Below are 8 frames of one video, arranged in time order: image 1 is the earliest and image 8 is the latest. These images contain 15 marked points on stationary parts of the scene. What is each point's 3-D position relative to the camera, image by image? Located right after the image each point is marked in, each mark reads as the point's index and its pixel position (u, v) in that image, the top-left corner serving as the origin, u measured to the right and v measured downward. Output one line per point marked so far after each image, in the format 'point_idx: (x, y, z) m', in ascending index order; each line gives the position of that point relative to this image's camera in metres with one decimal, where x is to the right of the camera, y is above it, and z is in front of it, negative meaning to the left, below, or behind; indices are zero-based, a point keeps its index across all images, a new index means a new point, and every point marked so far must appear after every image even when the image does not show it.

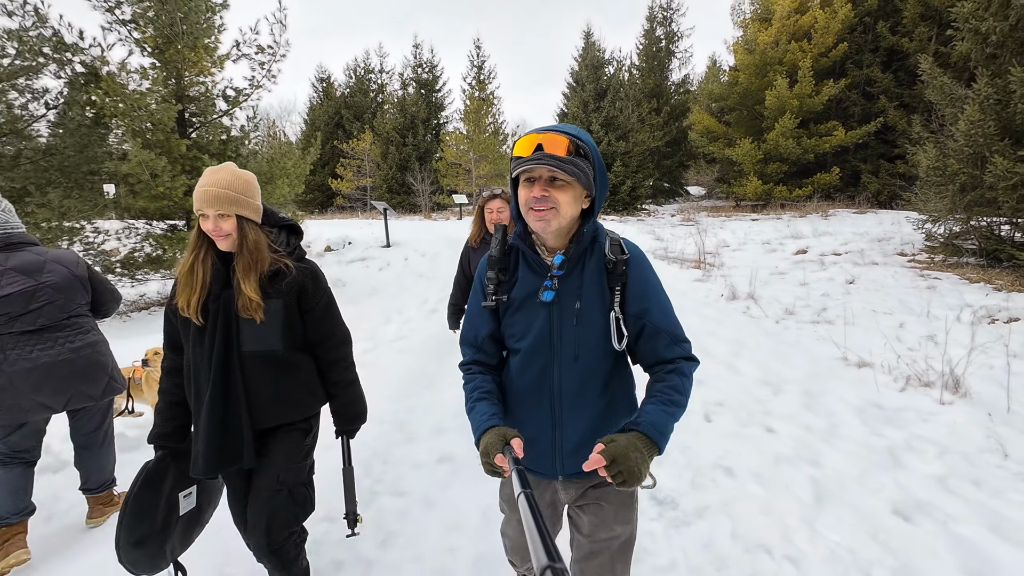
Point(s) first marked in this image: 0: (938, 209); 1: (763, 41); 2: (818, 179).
0: (+7.8, +1.4, +8.9) m
1: (+9.7, +9.6, +18.7) m
2: (+11.9, +4.1, +18.9) m
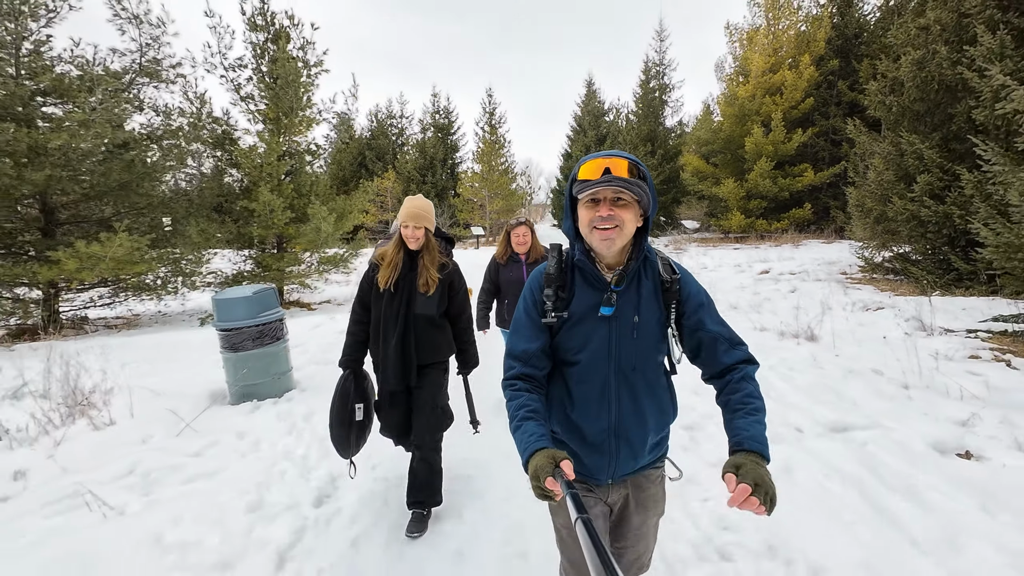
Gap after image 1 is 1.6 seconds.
0: (+8.2, +1.2, +11.4) m
1: (+10.3, +8.6, +21.7) m
2: (+12.4, +3.2, +21.5) m
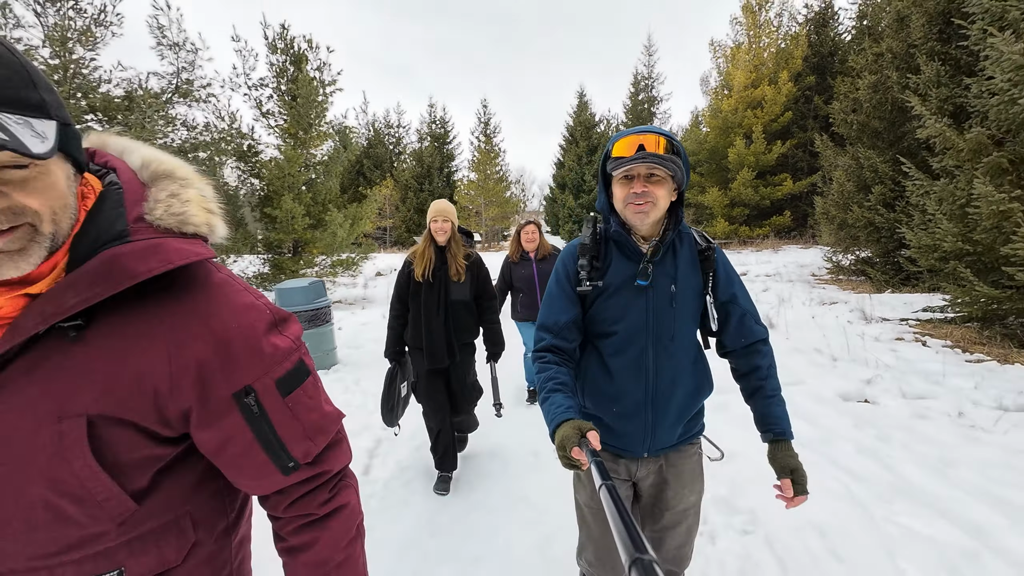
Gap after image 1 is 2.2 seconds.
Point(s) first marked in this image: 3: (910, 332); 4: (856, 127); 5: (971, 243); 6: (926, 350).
0: (+8.2, +1.2, +12.6) m
1: (+10.1, +8.5, +23.0) m
2: (+12.2, +3.1, +22.8) m
3: (+5.4, -0.6, +6.6) m
4: (+8.6, +4.1, +12.3) m
5: (+5.7, +0.6, +6.1) m
6: (+4.9, -0.7, +5.7) m
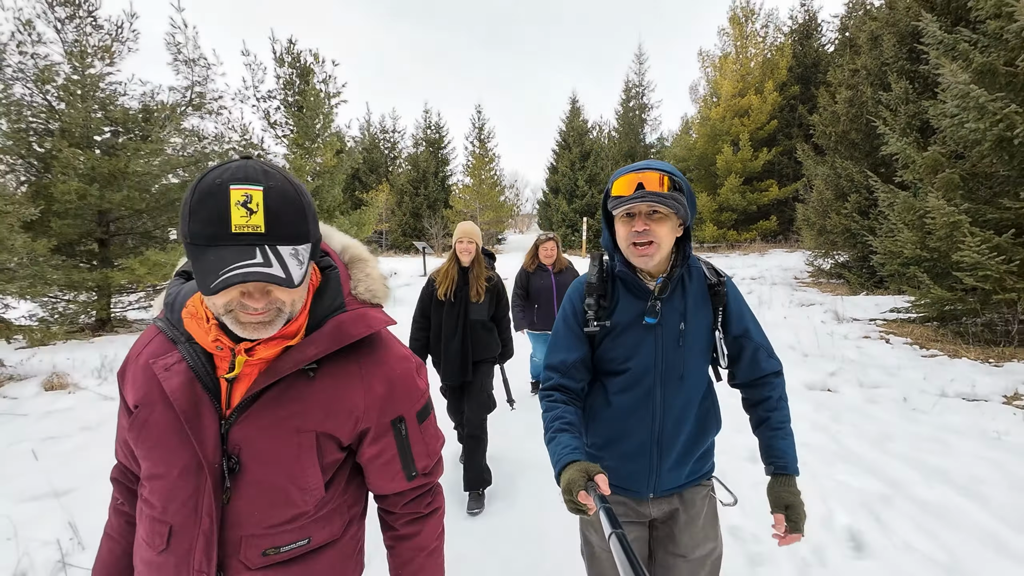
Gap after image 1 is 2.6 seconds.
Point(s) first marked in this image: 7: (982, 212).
0: (+8.1, +1.1, +13.3) m
1: (+9.8, +8.4, +23.8) m
2: (+12.0, +2.9, +23.6) m
3: (+5.4, -0.6, +7.2) m
4: (+8.6, +4.0, +13.0) m
5: (+5.7, +0.5, +6.8) m
6: (+4.9, -0.8, +6.4) m
7: (+5.8, +0.9, +6.1) m
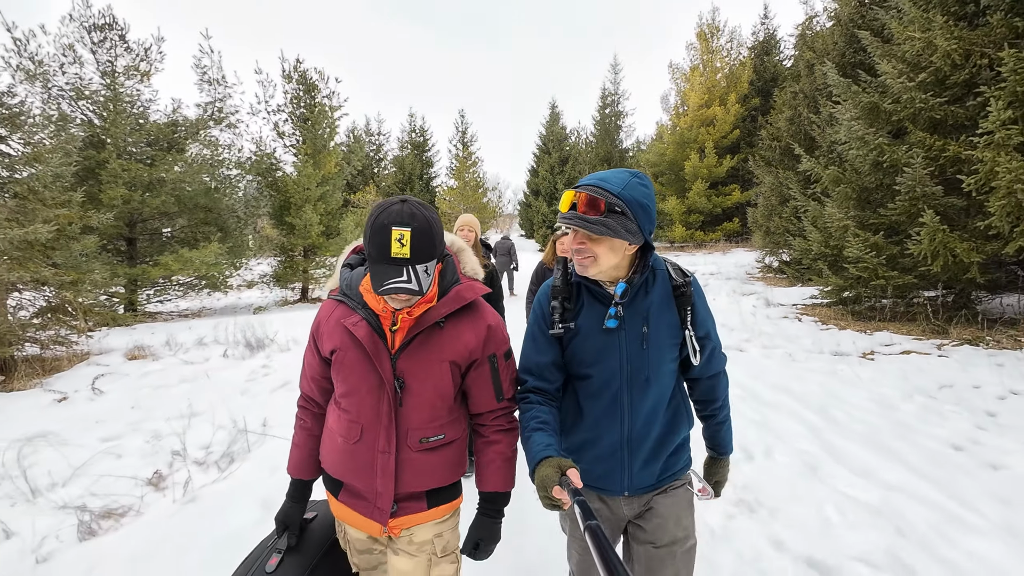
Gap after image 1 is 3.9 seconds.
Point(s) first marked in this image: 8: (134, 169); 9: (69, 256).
0: (+7.7, +1.3, +15.2) m
1: (+9.0, +8.6, +25.8) m
2: (+11.1, +3.1, +25.6) m
3: (+5.2, -0.5, +9.0) m
4: (+8.1, +4.2, +14.9) m
5: (+5.5, +0.7, +8.6) m
6: (+4.8, -0.6, +8.1) m
7: (+5.7, +1.1, +7.9) m
8: (-8.2, +2.6, +10.5) m
9: (-7.0, +0.5, +7.7) m
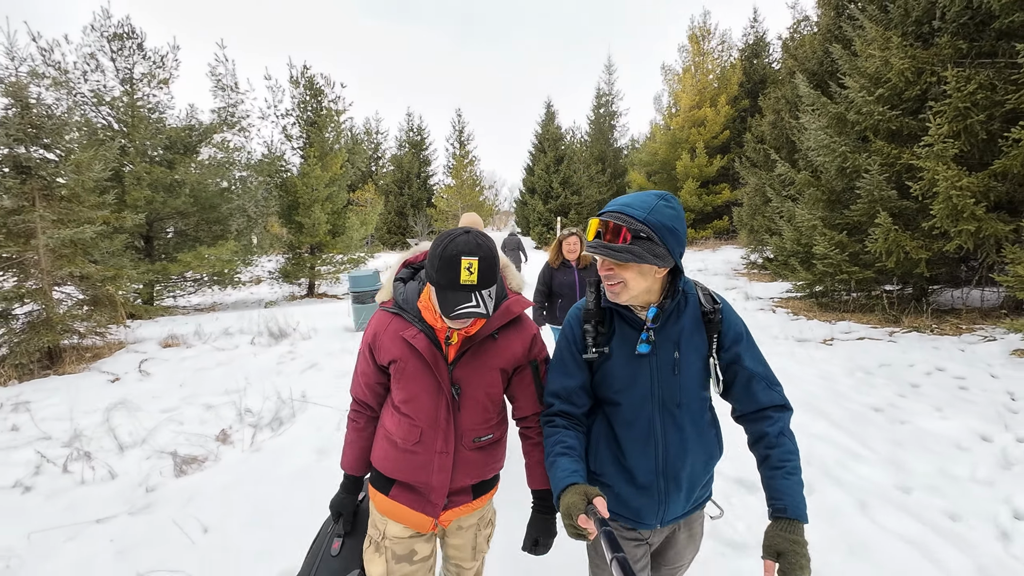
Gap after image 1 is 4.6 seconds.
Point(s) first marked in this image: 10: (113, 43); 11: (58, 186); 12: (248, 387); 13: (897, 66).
0: (+7.6, +1.5, +16.0) m
1: (+8.8, +8.8, +26.5) m
2: (+11.0, +3.3, +26.4) m
3: (+5.2, -0.3, +9.8) m
4: (+8.0, +4.3, +15.7) m
5: (+5.5, +0.8, +9.3) m
6: (+4.7, -0.5, +8.9) m
7: (+5.7, +1.2, +8.7) m
8: (-8.2, +2.7, +11.2) m
9: (-7.0, +0.6, +8.4) m
10: (-9.6, +5.9, +11.8) m
11: (-6.8, +1.5, +7.3) m
12: (-2.9, -1.1, +5.4) m
13: (+5.9, +3.4, +7.5) m
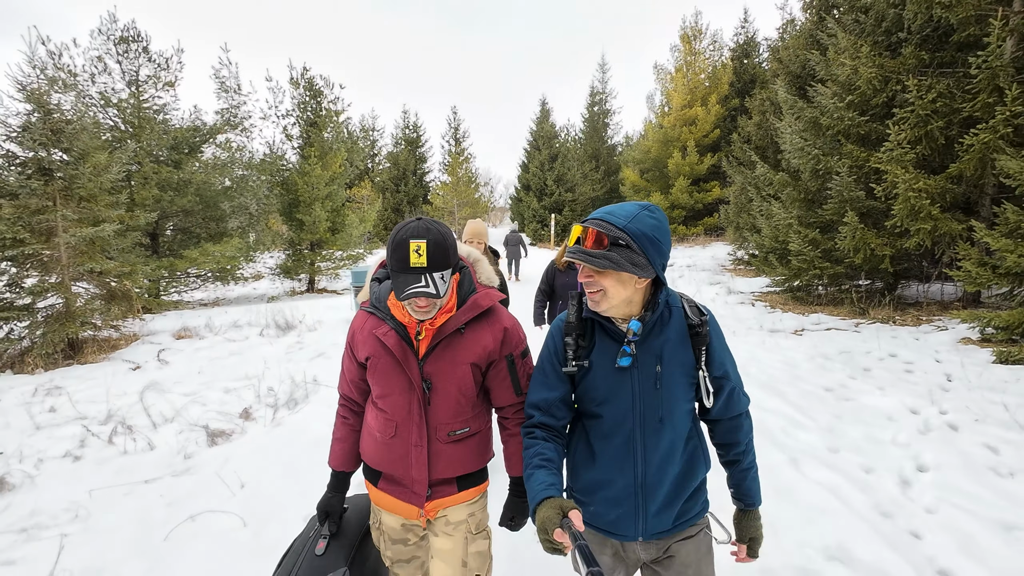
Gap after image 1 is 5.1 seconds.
0: (+7.4, +1.6, +16.5) m
1: (+8.5, +9.0, +27.0) m
2: (+10.7, +3.6, +27.0) m
3: (+5.1, -0.2, +10.3) m
4: (+7.9, +4.5, +16.2) m
5: (+5.4, +0.9, +9.9) m
6: (+4.6, -0.4, +9.5) m
7: (+5.5, +1.3, +9.2) m
8: (-8.4, +2.8, +11.6) m
9: (-7.1, +0.7, +8.8) m
10: (-9.8, +6.0, +12.2) m
11: (-6.9, +1.6, +7.7) m
12: (-3.0, -1.0, +5.9) m
13: (+5.8, +3.5, +8.0) m
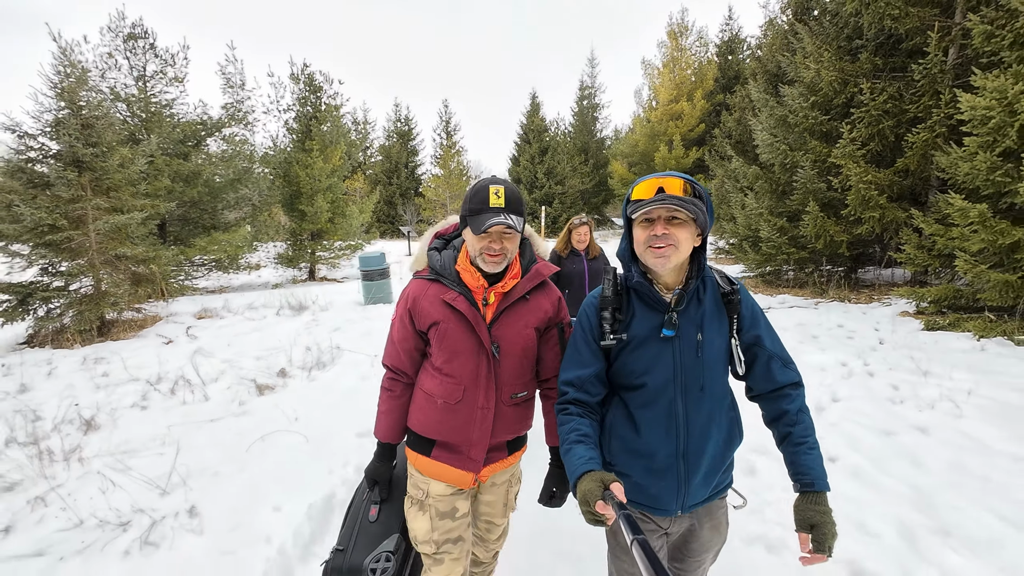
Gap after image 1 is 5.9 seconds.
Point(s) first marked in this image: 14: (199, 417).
0: (+7.2, +2.1, +17.4) m
1: (+8.0, +9.6, +27.8) m
2: (+10.2, +4.2, +27.9) m
3: (+4.9, +0.1, +11.2) m
4: (+7.6, +4.9, +17.1) m
5: (+5.3, +1.2, +10.8) m
6: (+4.5, -0.1, +10.3) m
7: (+5.4, +1.6, +10.1) m
8: (-8.5, +3.1, +12.1) m
9: (-7.2, +1.0, +9.5) m
10: (-9.9, +6.4, +12.7) m
11: (-6.9, +1.9, +8.3) m
12: (-3.0, -0.8, +6.6) m
13: (+5.7, +3.8, +8.9) m
14: (-2.8, -1.1, +4.3) m
